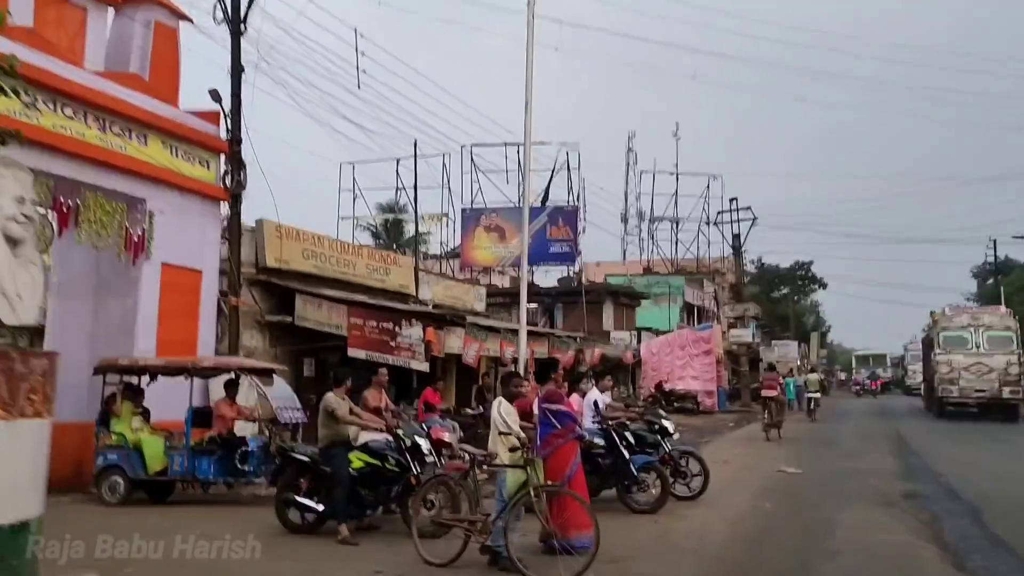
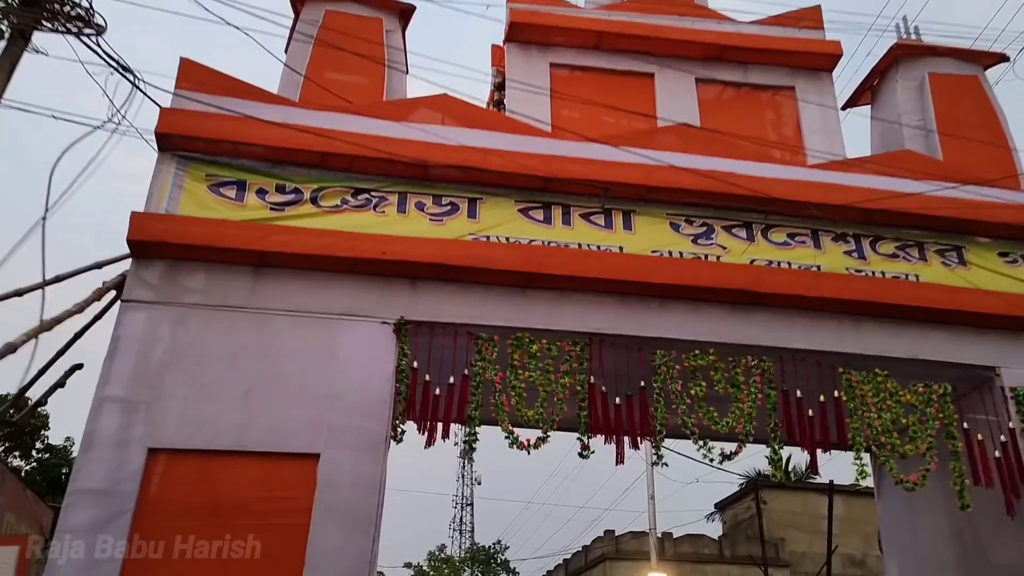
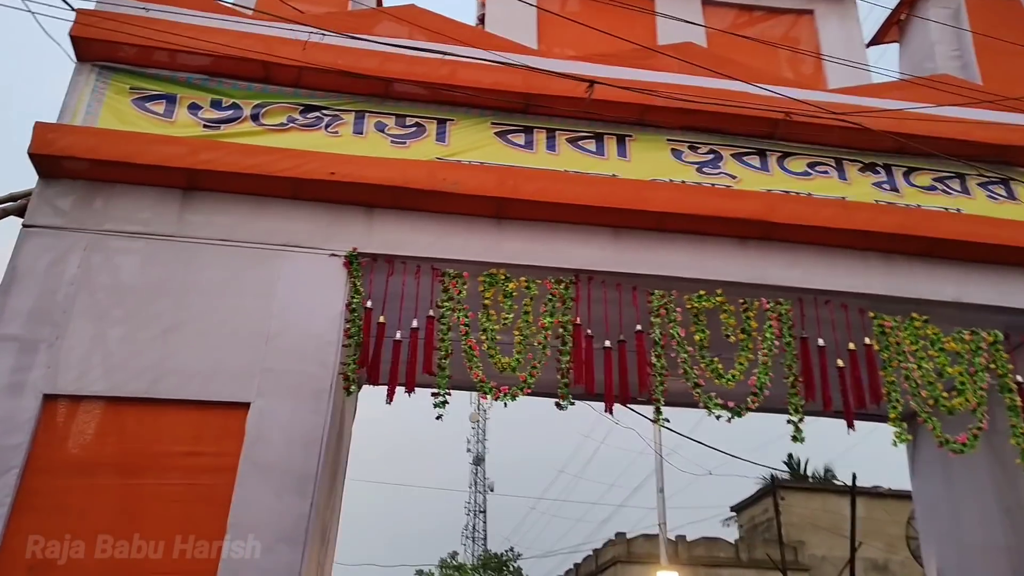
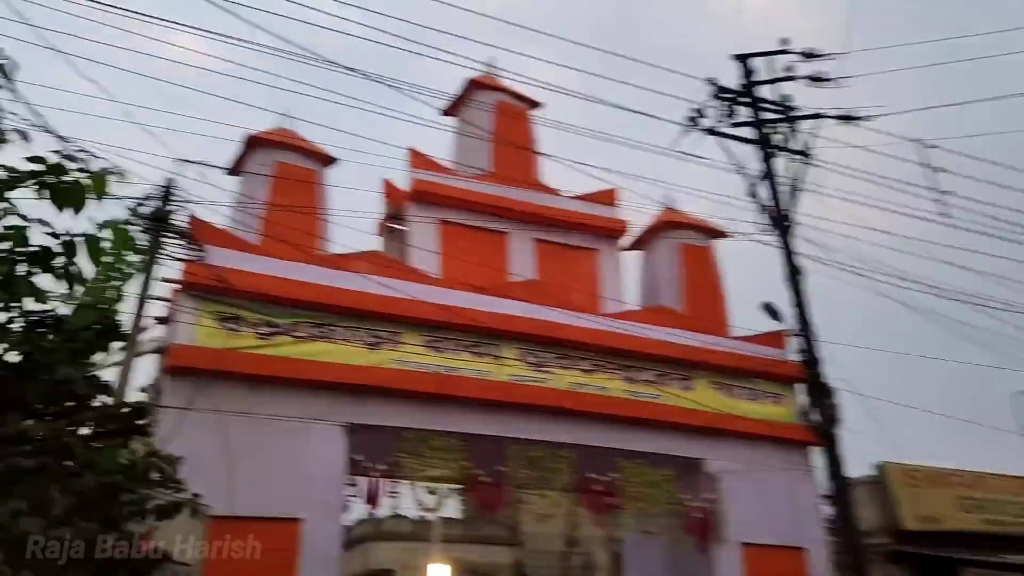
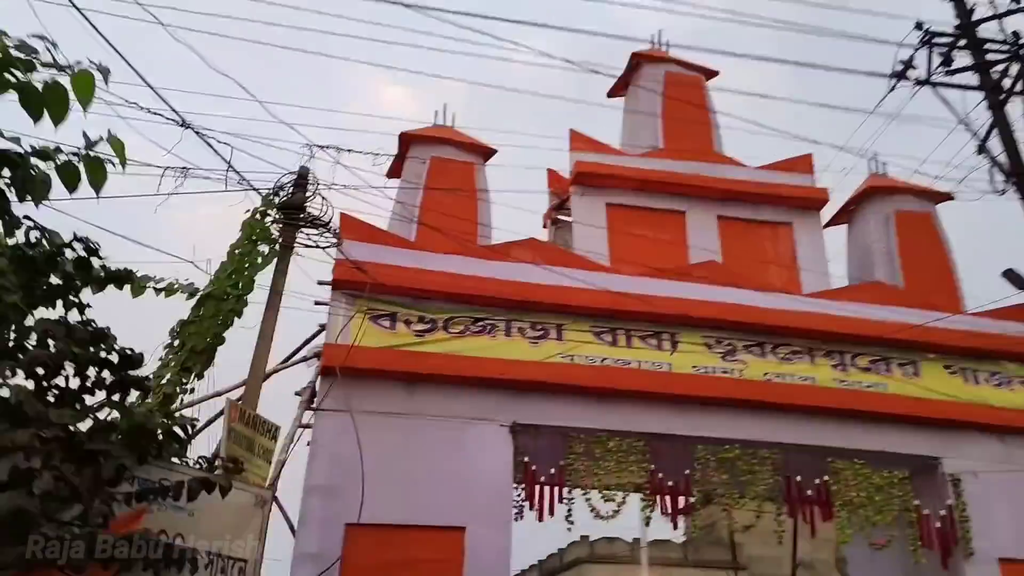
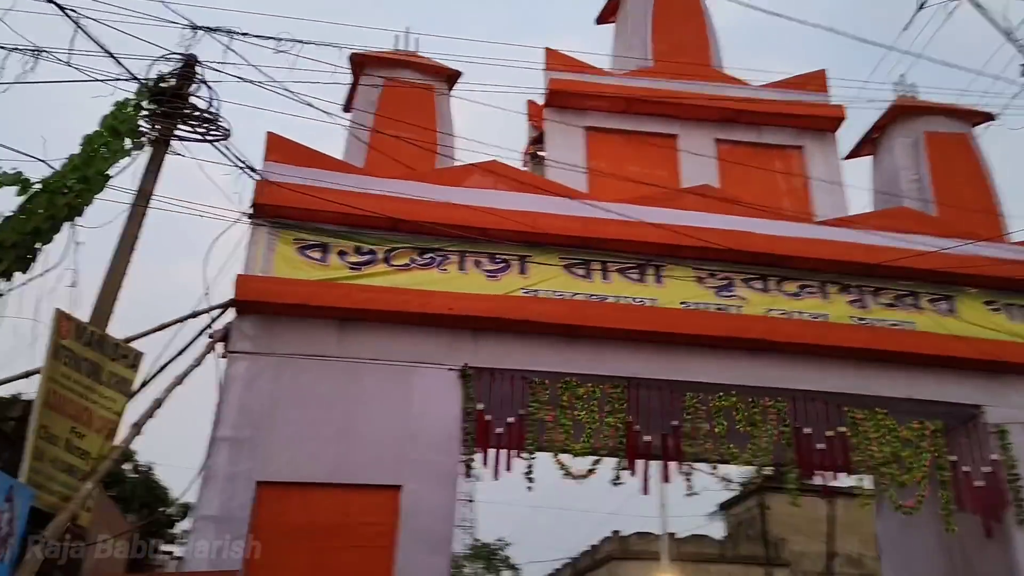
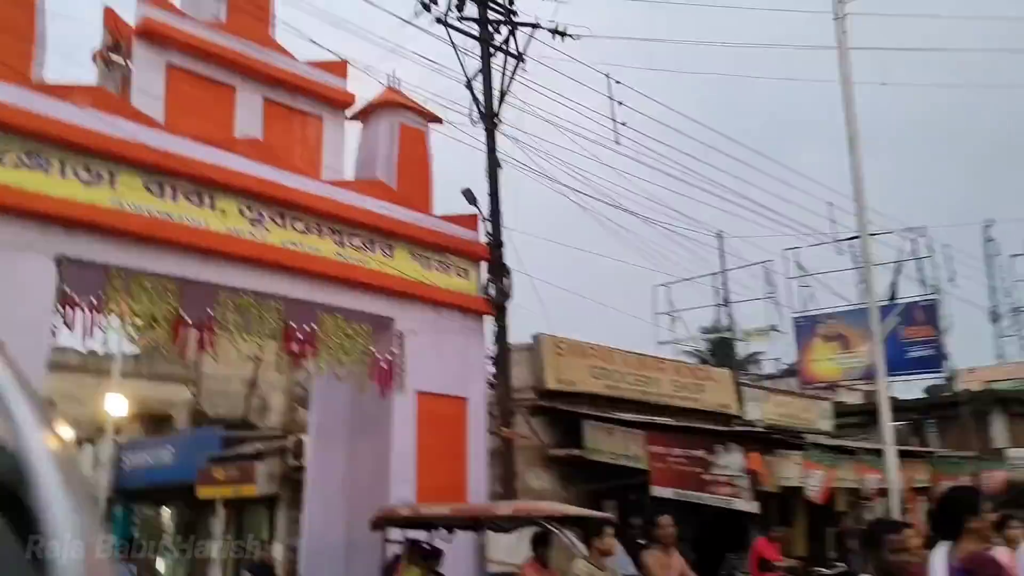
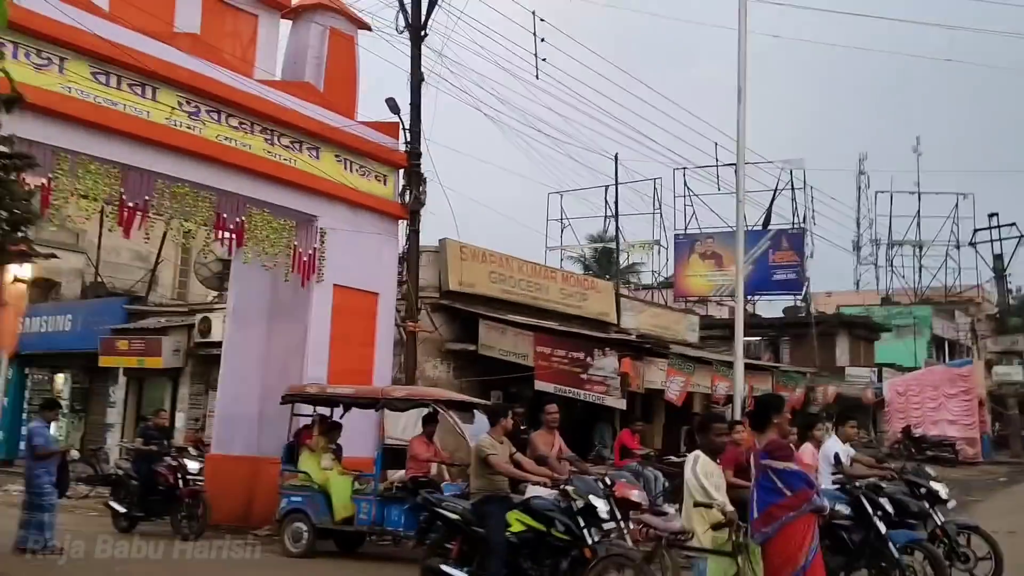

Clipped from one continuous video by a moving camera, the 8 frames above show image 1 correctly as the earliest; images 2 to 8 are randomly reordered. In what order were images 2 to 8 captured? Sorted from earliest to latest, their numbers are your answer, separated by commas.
8, 7, 4, 5, 6, 2, 3
